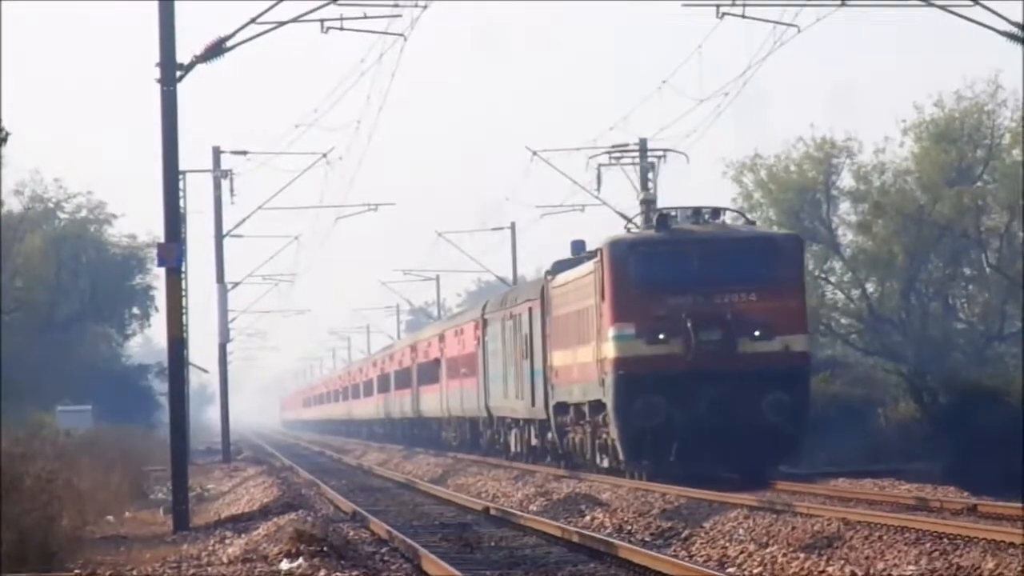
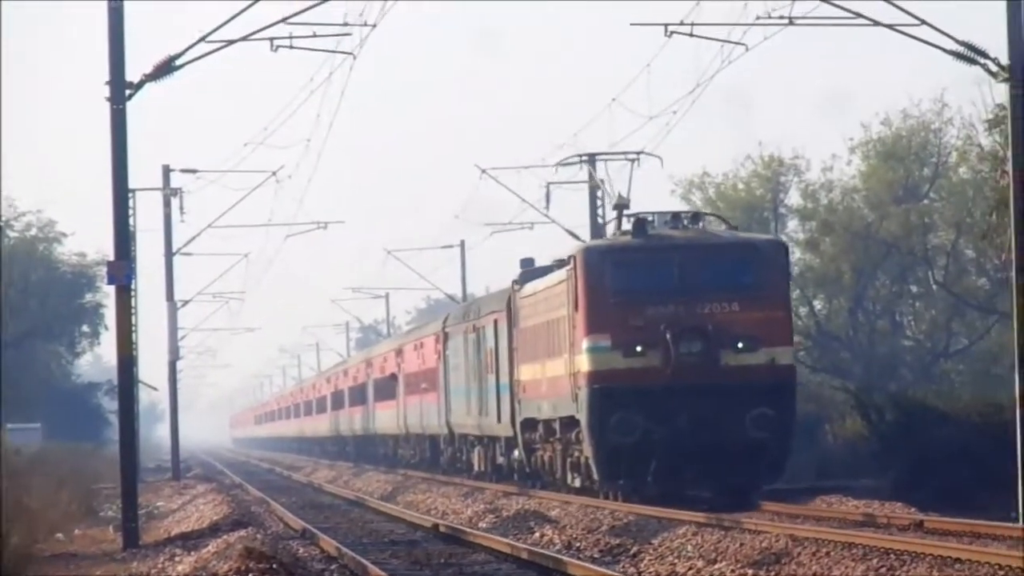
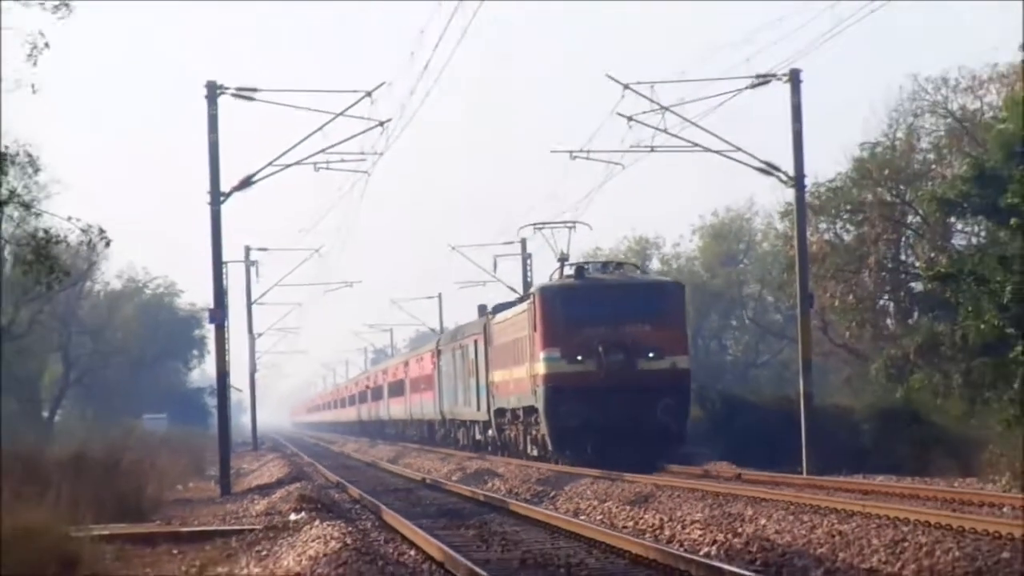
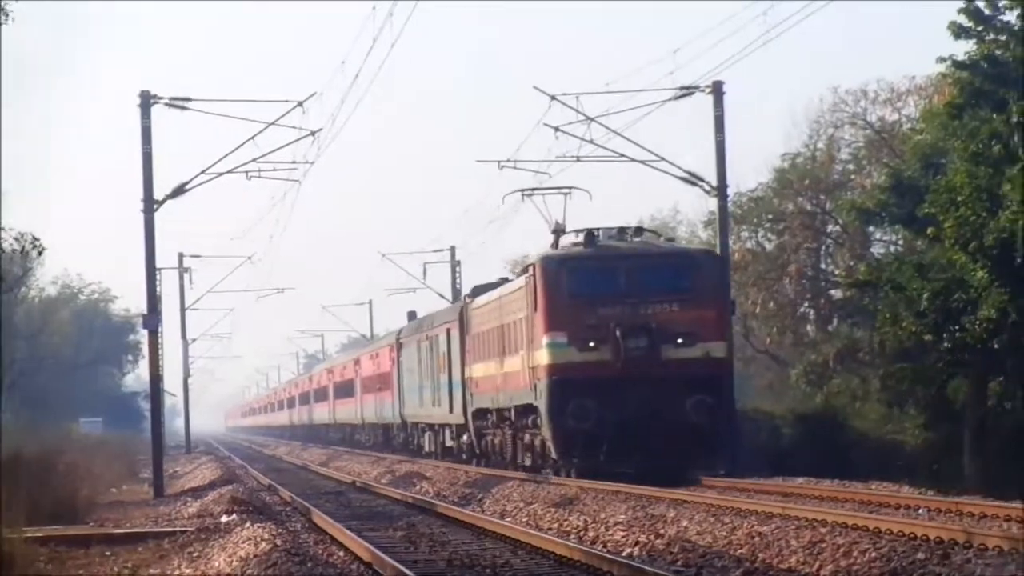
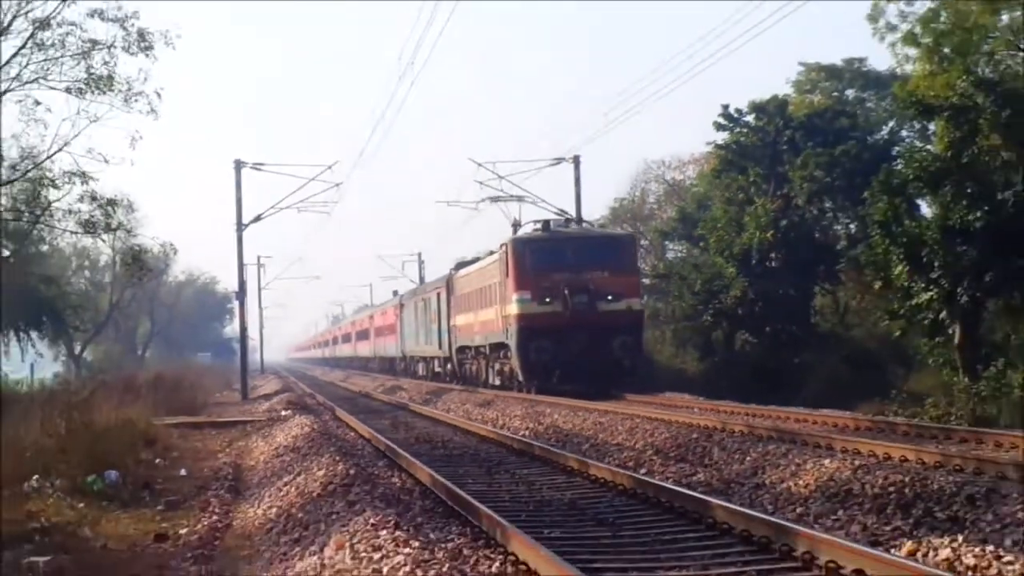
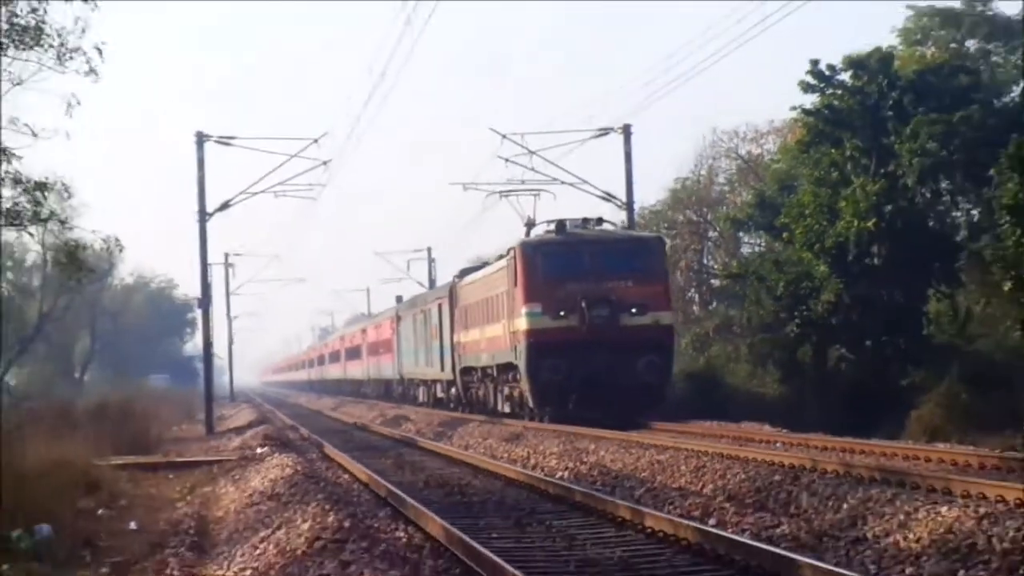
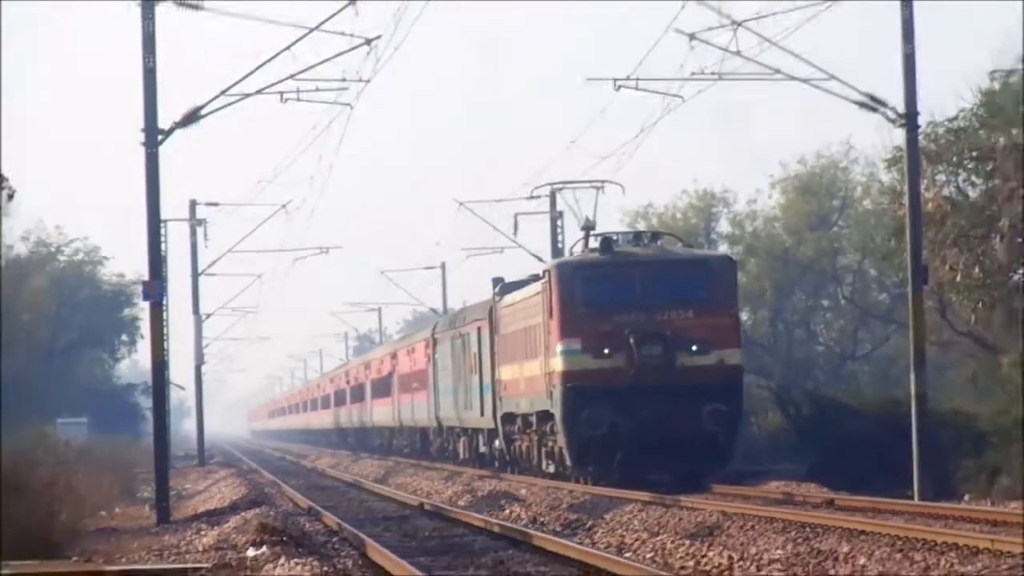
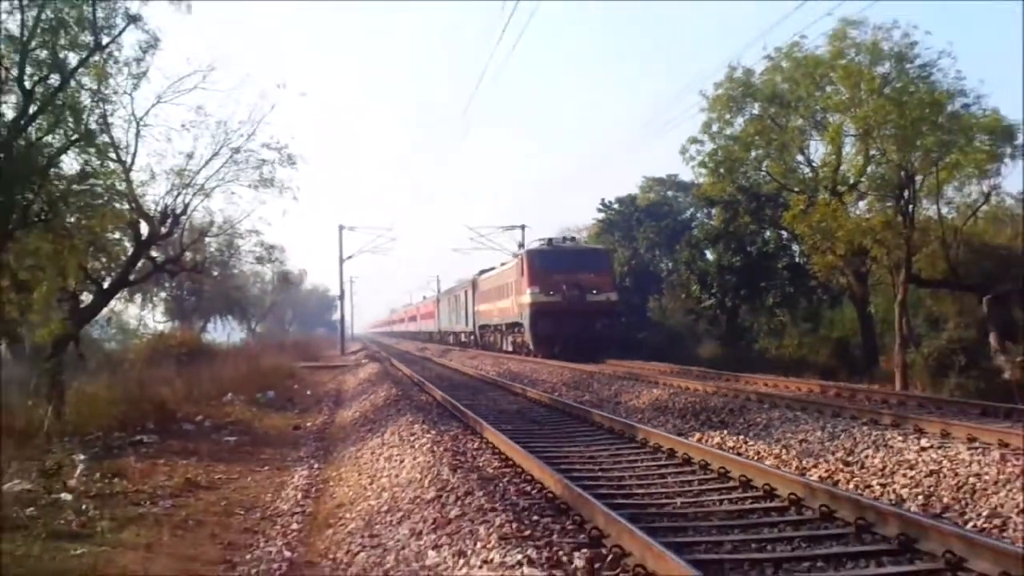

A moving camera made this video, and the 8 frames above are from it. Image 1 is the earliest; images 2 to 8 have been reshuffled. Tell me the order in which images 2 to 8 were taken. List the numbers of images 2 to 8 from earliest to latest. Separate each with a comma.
2, 7, 3, 4, 6, 5, 8
